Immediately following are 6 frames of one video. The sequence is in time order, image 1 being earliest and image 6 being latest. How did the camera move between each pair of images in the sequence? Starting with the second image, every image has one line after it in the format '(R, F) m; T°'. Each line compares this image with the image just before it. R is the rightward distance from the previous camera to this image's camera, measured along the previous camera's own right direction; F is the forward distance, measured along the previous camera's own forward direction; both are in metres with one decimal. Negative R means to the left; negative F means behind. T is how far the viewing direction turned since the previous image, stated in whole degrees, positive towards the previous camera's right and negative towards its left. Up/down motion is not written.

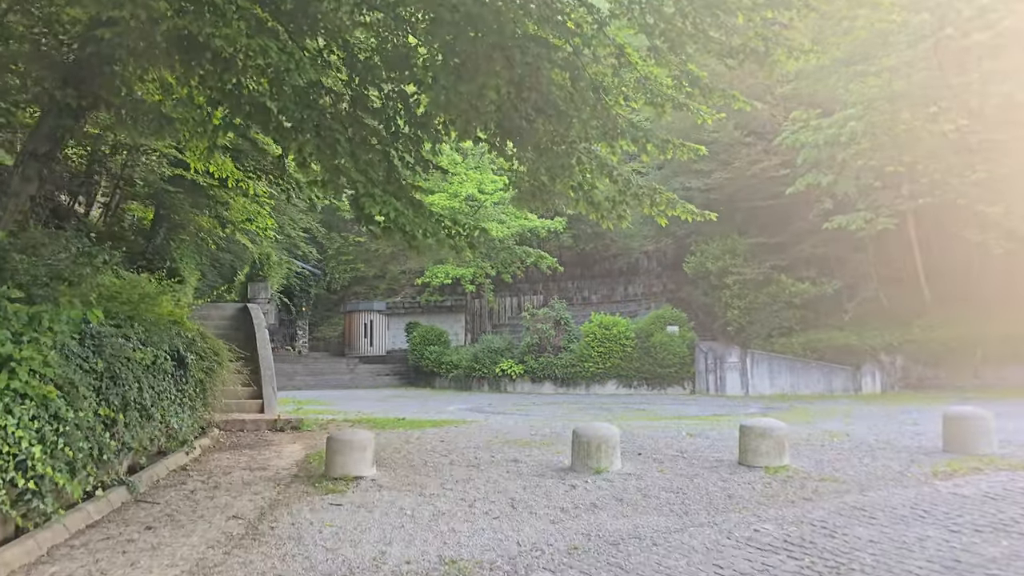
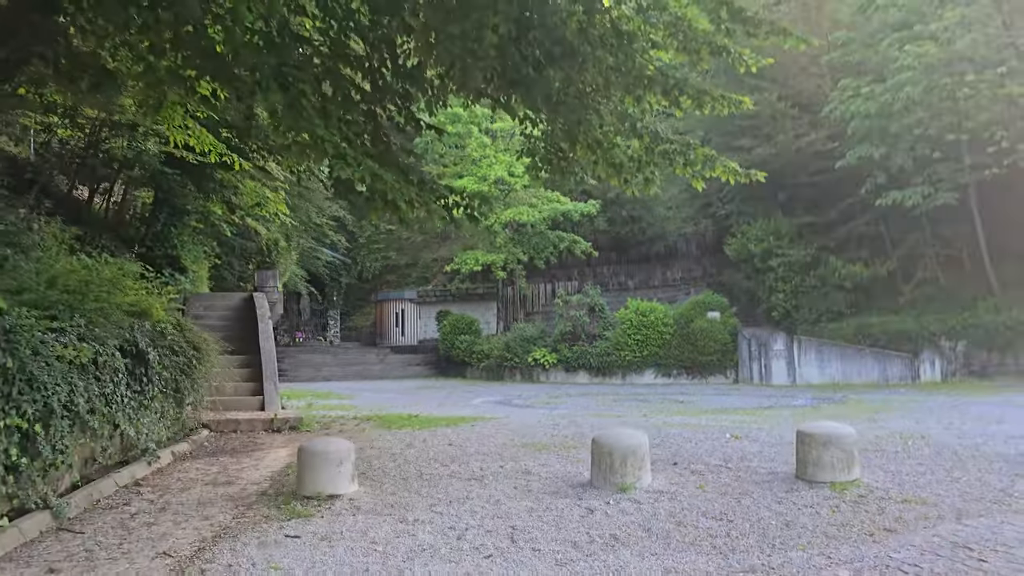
(+0.1, +0.8) m; -2°
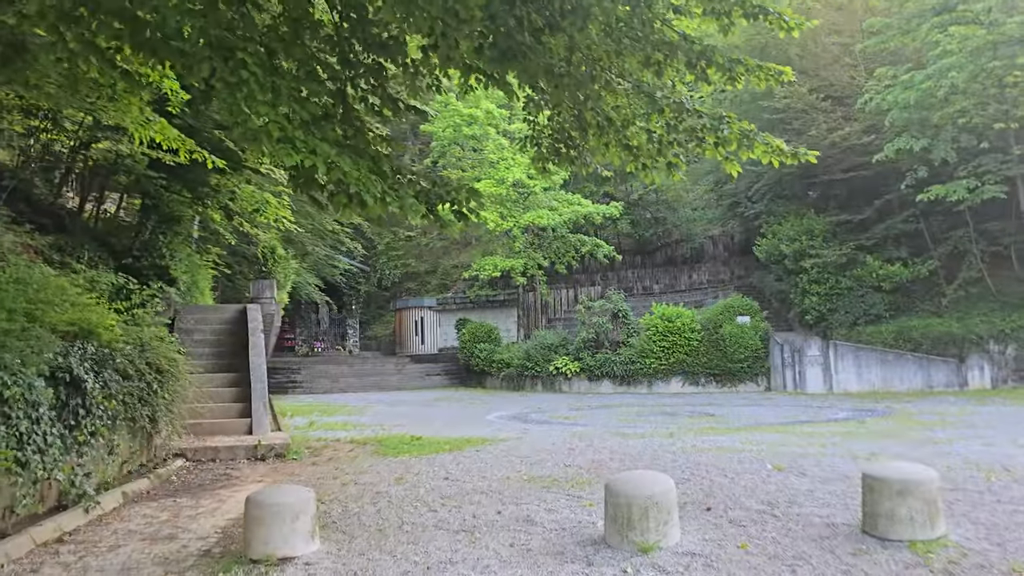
(+0.1, +0.7) m; -2°
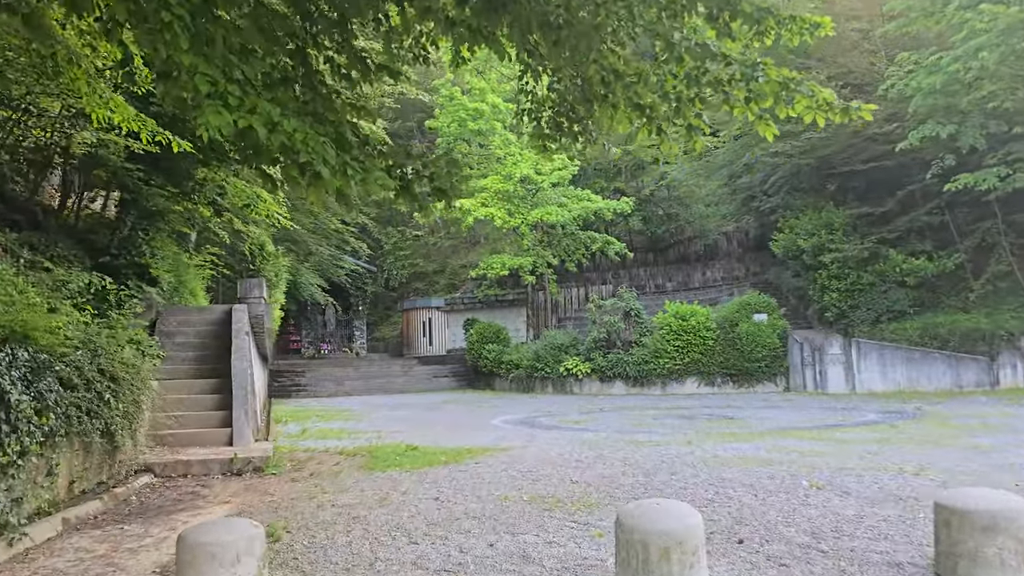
(+0.1, +0.6) m; -1°
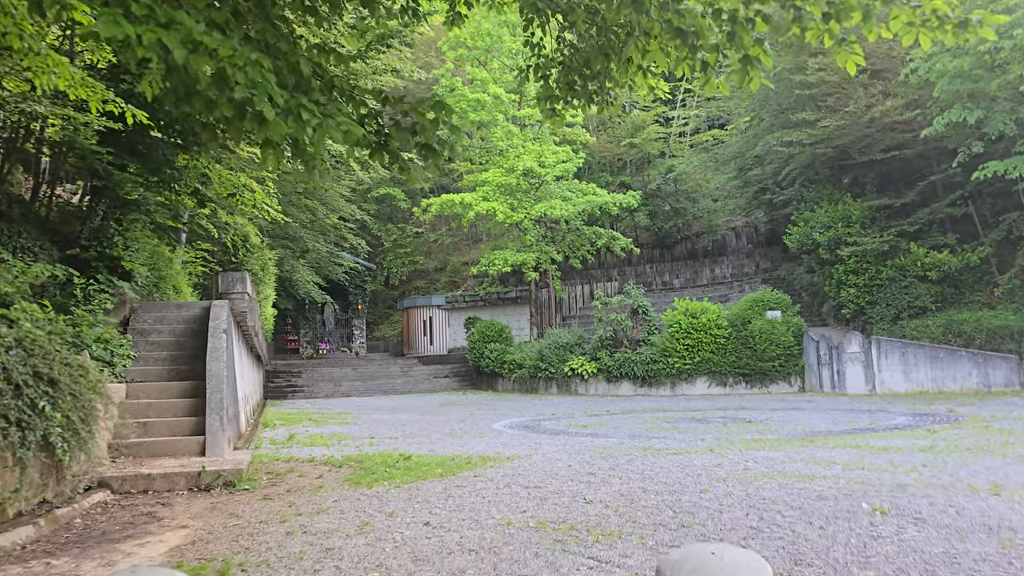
(0.0, +0.6) m; 0°
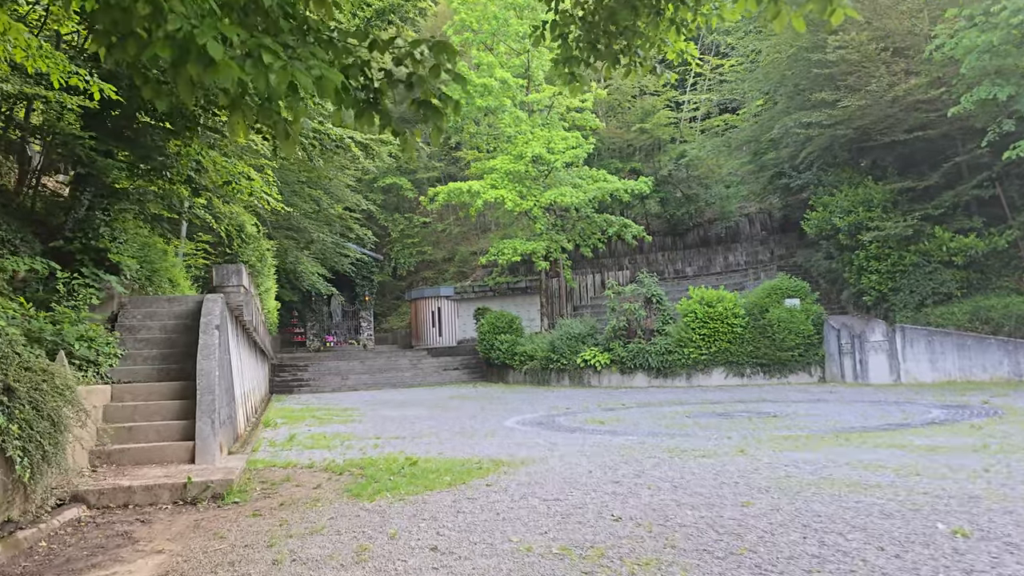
(0.0, +0.5) m; -1°
